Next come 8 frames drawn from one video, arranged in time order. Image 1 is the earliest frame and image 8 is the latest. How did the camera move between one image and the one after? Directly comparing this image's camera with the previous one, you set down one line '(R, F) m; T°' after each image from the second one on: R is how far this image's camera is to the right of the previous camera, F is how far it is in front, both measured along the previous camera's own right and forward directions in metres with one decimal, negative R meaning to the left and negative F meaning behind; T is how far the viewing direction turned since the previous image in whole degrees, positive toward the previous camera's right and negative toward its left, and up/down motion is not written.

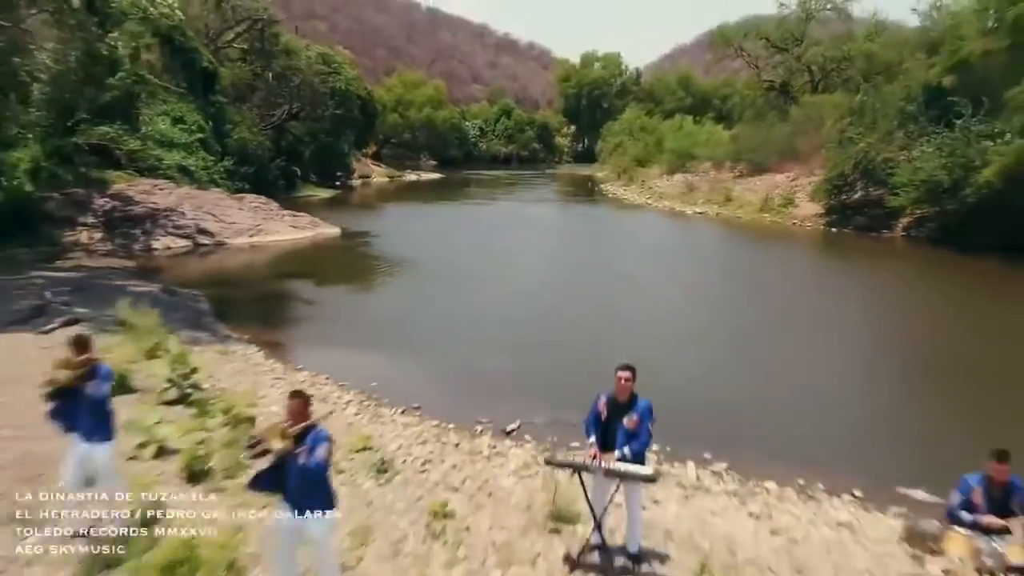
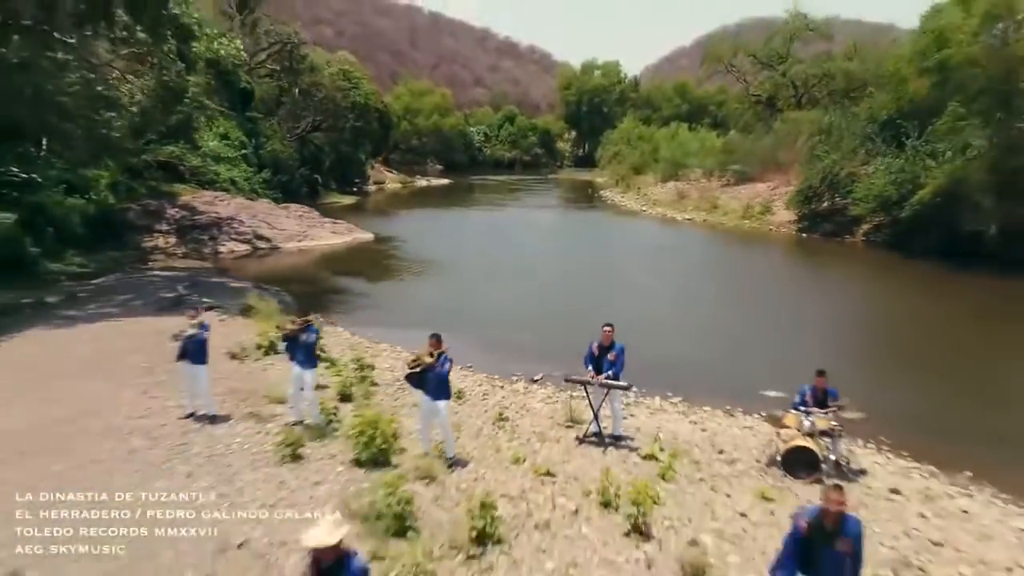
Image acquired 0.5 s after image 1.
(-0.3, -3.0) m; 0°
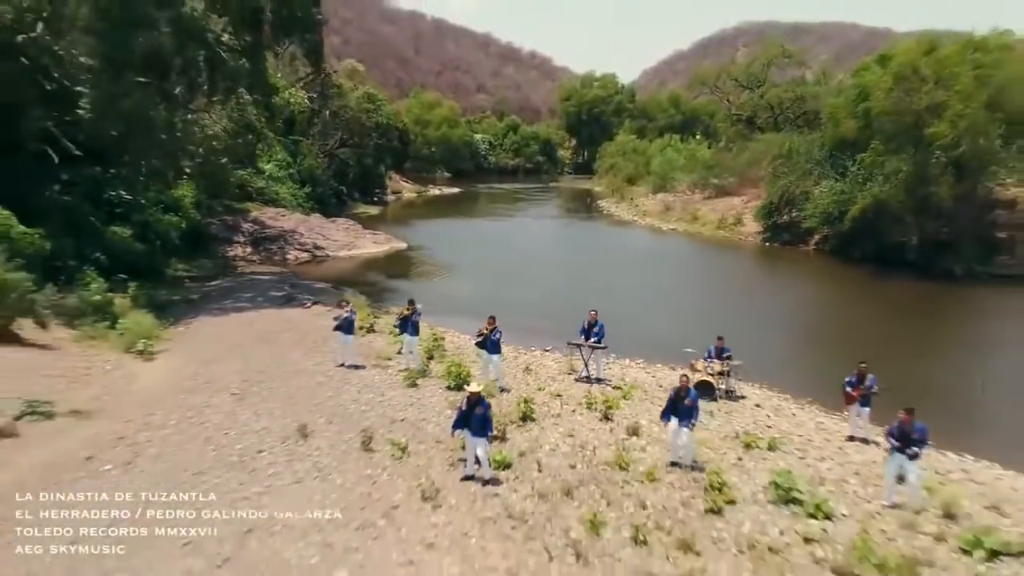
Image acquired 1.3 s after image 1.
(-0.3, -4.8) m; 0°
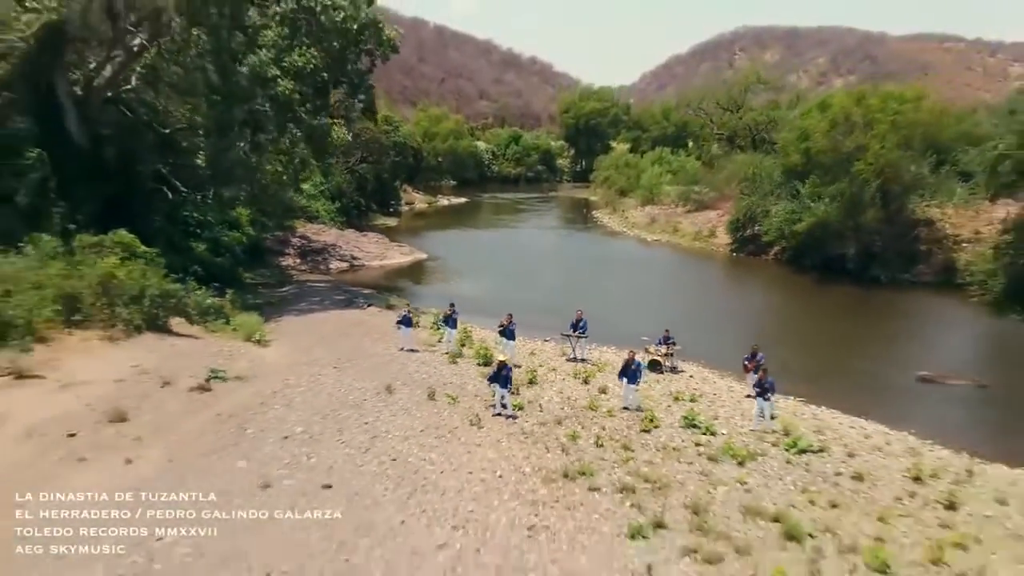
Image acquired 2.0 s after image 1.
(-0.2, -5.1) m; 0°
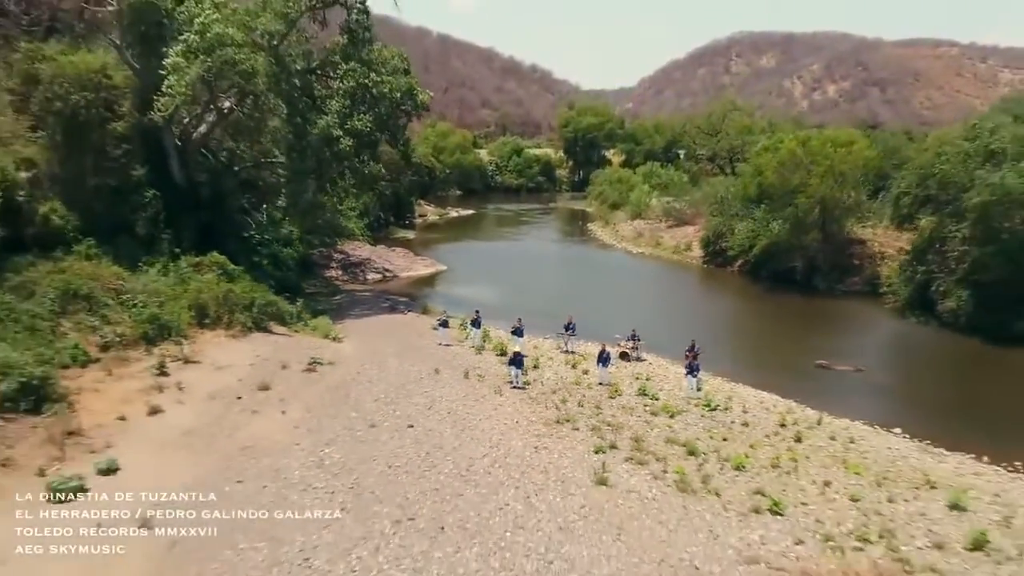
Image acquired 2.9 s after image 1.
(-0.2, -6.3) m; 0°
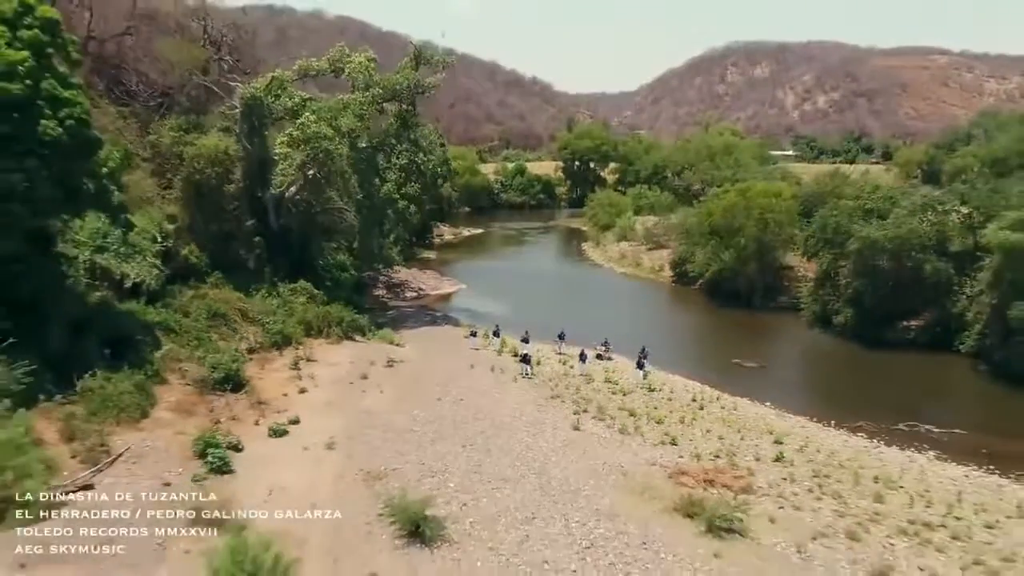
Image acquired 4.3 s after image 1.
(-0.3, -10.3) m; 0°
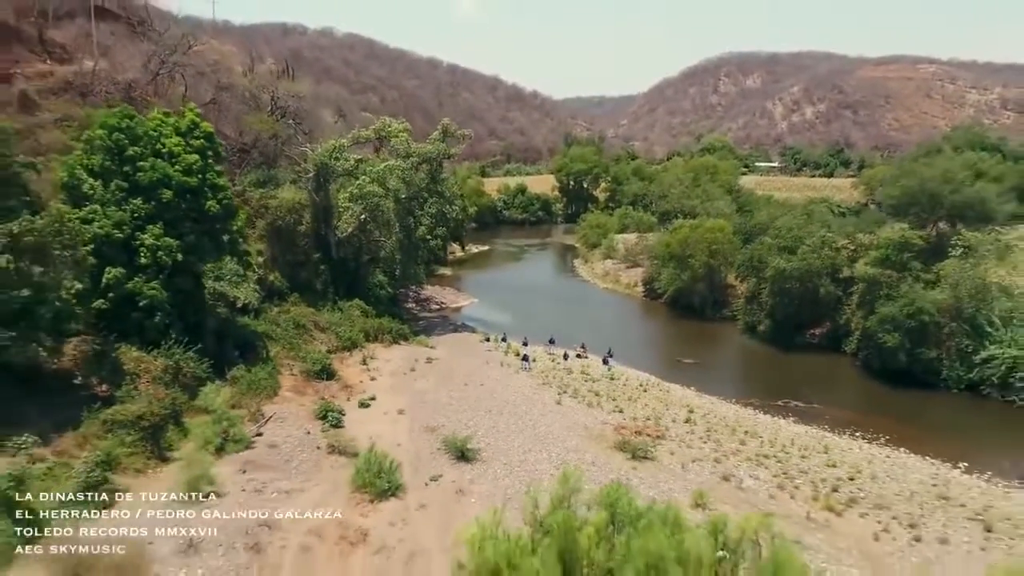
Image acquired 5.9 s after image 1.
(-0.1, -12.5) m; 0°
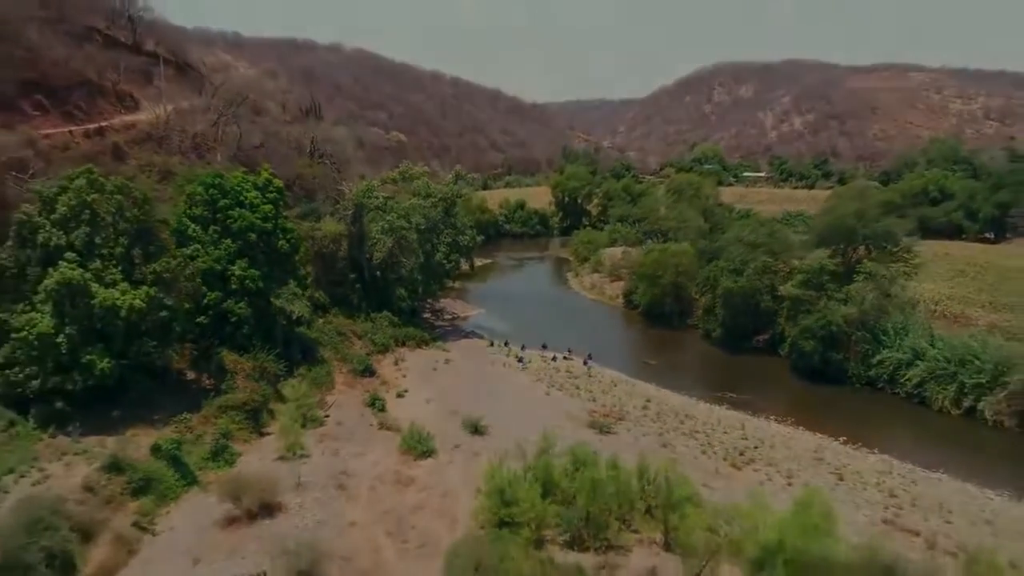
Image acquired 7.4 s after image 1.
(0.0, -11.4) m; 0°
